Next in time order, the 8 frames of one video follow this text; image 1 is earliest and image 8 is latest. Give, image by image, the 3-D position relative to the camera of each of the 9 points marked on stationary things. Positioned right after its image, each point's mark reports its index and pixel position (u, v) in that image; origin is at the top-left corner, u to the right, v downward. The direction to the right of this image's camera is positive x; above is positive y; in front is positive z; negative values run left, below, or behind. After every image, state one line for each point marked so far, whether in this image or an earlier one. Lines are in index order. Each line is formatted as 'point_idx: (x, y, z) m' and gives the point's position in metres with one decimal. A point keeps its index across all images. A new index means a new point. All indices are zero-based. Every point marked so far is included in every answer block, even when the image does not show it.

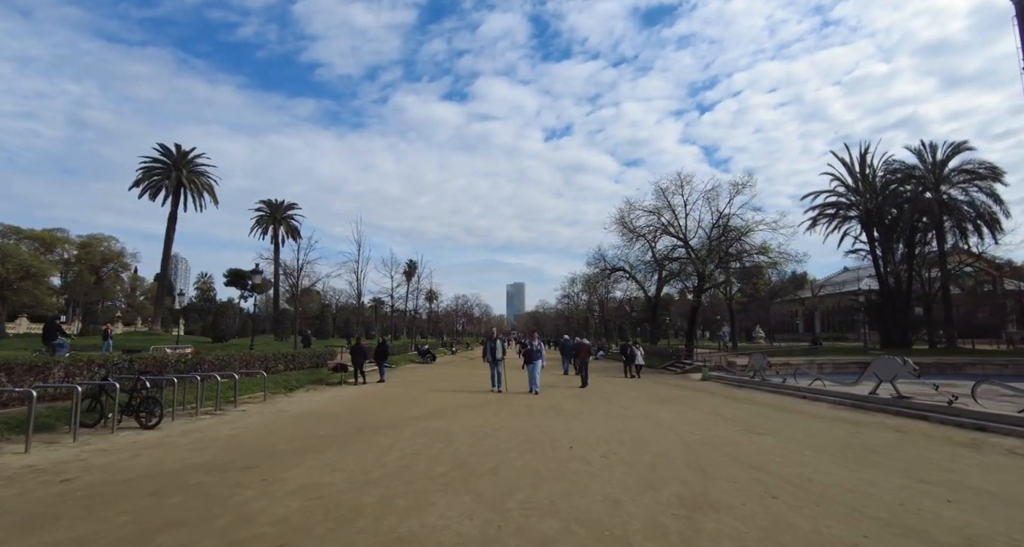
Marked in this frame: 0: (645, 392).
0: (+4.3, -4.0, +17.2) m
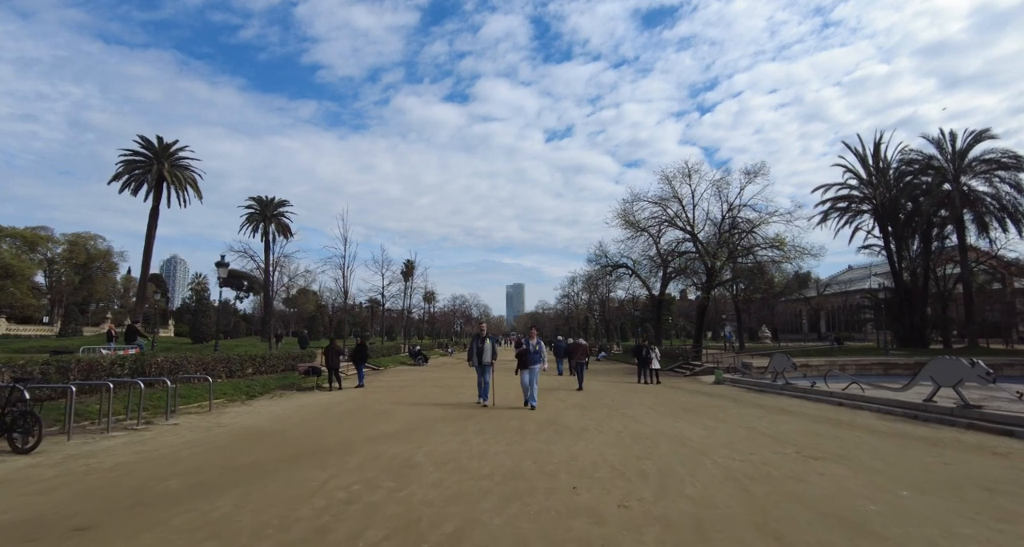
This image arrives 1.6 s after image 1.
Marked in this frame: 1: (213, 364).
0: (+4.1, -3.6, +15.0) m
1: (-10.4, -3.2, +18.0) m
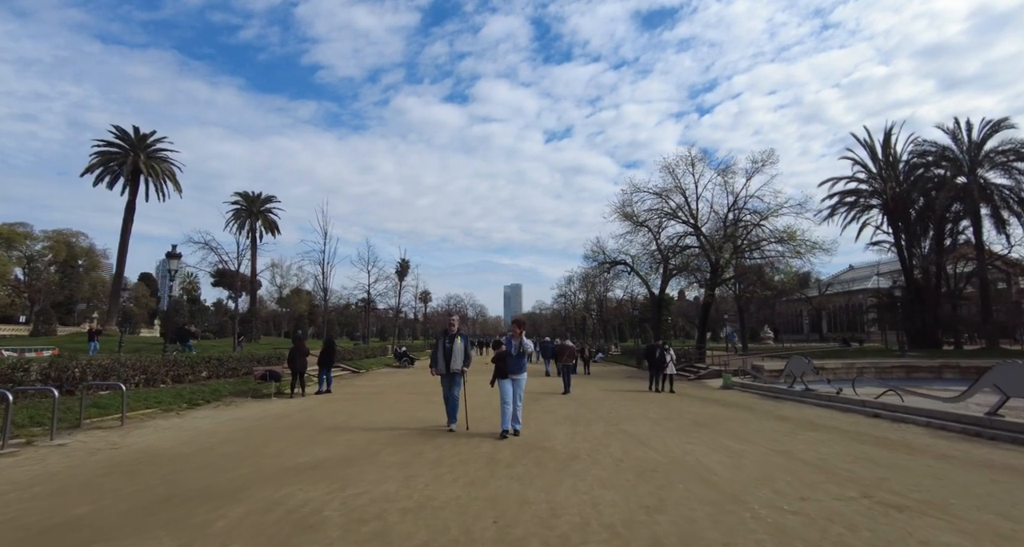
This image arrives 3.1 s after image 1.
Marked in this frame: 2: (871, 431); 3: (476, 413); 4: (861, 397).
0: (+3.7, -3.4, +12.8) m
1: (-10.9, -2.9, +15.8) m
2: (+7.2, -3.2, +10.5) m
3: (-0.8, -3.1, +11.5) m
4: (+10.1, -3.6, +15.0) m
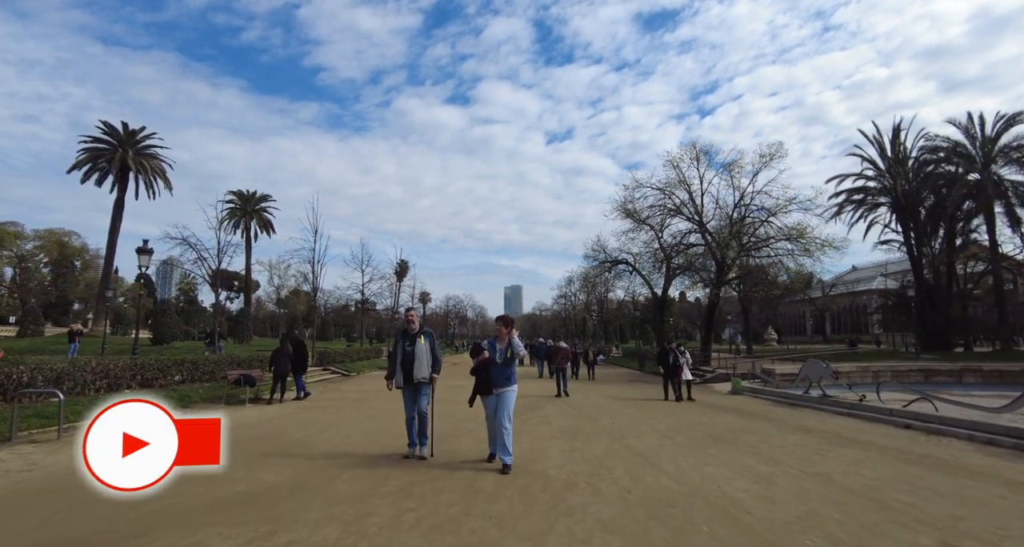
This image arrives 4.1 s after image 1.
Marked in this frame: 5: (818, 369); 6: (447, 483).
0: (+3.5, -3.3, +11.5) m
1: (-11.0, -2.8, +14.6) m
2: (+7.0, -3.1, +9.2) m
3: (-1.0, -3.0, +10.3) m
4: (+9.9, -3.5, +13.7) m
5: (+10.0, -3.1, +16.9) m
6: (-0.8, -2.4, +6.0) m
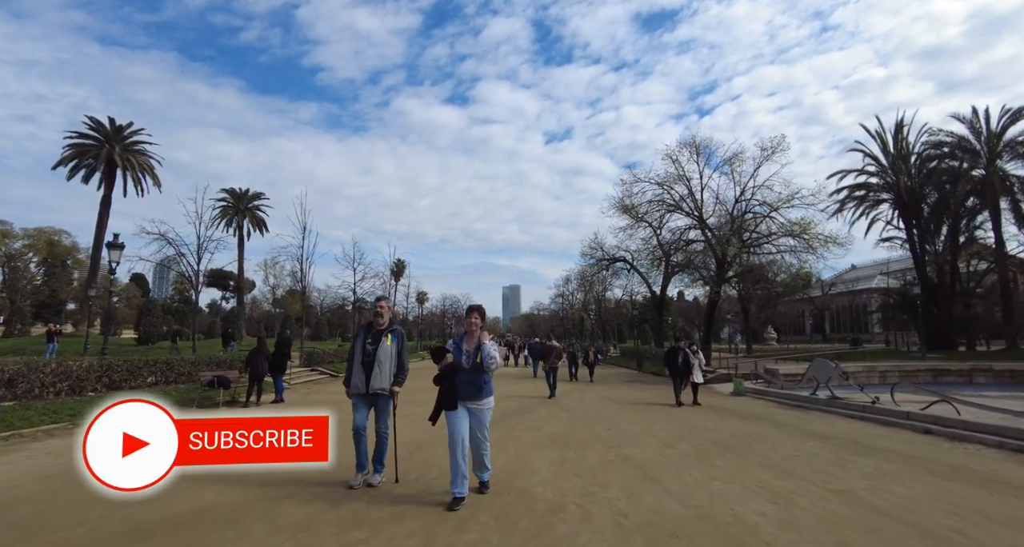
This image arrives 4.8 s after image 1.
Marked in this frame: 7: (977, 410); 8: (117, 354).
0: (+3.2, -3.1, +10.7) m
1: (-11.3, -2.7, +13.7) m
2: (+6.8, -2.9, +8.3) m
3: (-1.2, -2.9, +9.4) m
4: (+9.7, -3.3, +12.8) m
5: (+9.7, -3.0, +16.1) m
6: (-1.0, -2.3, +5.1) m
7: (+10.5, -3.1, +11.7) m
8: (-14.8, -3.0, +19.5) m
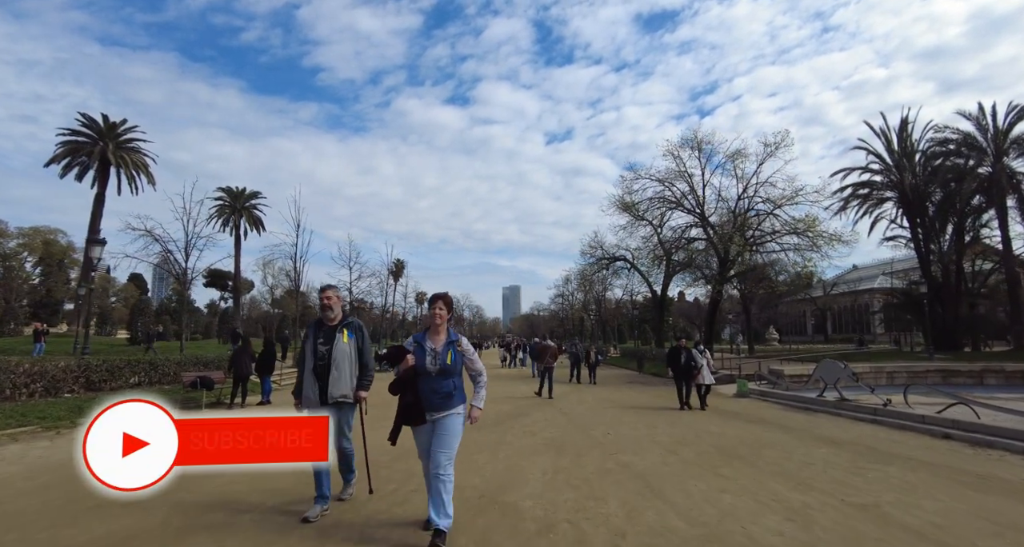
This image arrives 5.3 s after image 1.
0: (+3.1, -3.0, +10.1) m
1: (-11.4, -2.6, +13.1) m
2: (+6.7, -2.8, +7.7) m
3: (-1.4, -2.8, +8.8) m
4: (+9.5, -3.2, +12.2) m
5: (+9.6, -2.9, +15.5) m
6: (-1.1, -2.2, +4.5) m
7: (+10.4, -3.0, +11.1) m
8: (-15.0, -2.9, +18.9) m
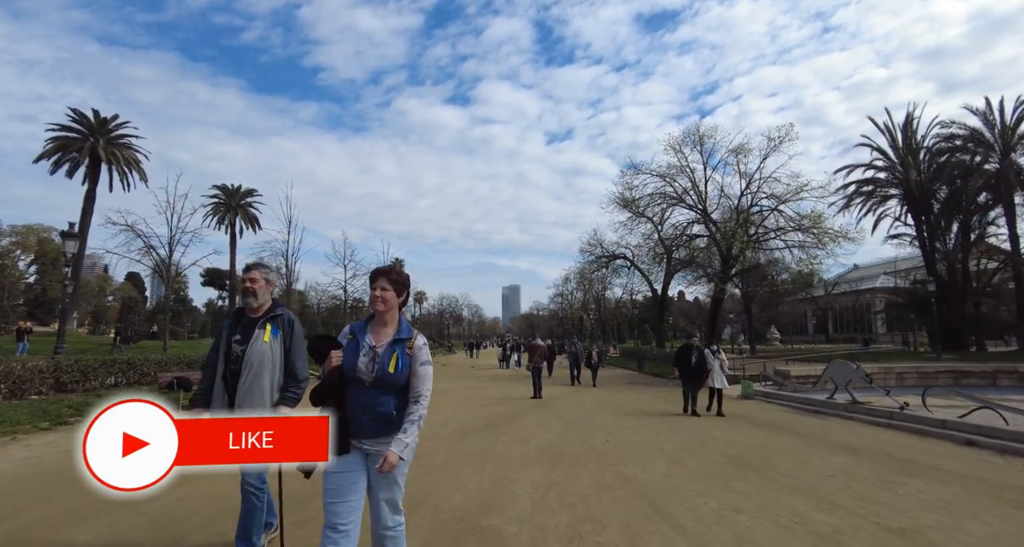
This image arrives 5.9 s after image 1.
0: (+2.9, -2.9, +9.3) m
1: (-11.6, -2.5, +12.3) m
2: (+6.5, -2.7, +7.0) m
3: (-1.5, -2.7, +8.0) m
4: (+9.4, -3.1, +11.5) m
5: (+9.5, -2.8, +14.7) m
6: (-1.3, -2.1, +3.8) m
7: (+10.2, -2.9, +10.3) m
8: (-15.1, -2.8, +18.2) m
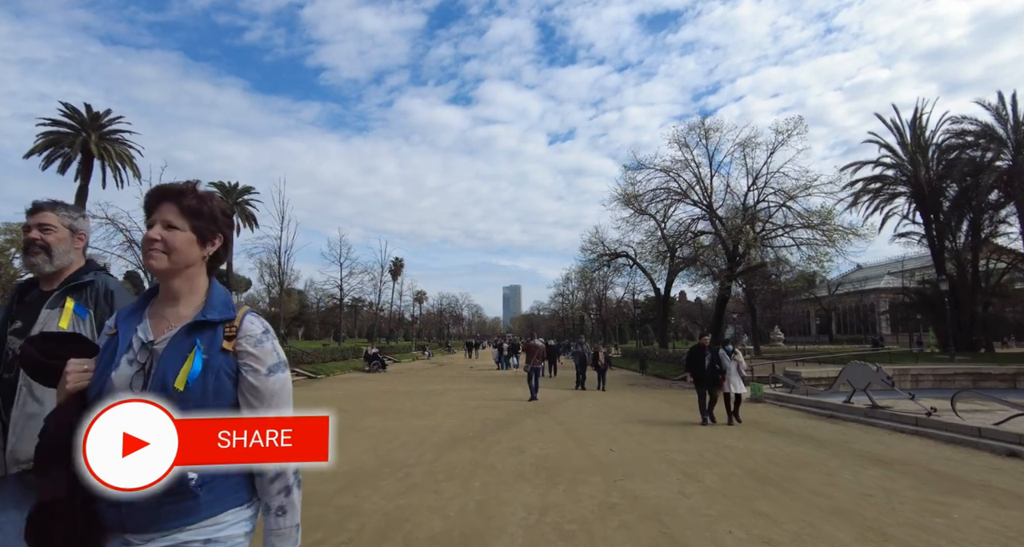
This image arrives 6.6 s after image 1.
0: (+2.9, -2.8, +8.4) m
1: (-11.7, -2.3, +11.5) m
2: (+6.4, -2.6, +6.1) m
3: (-1.6, -2.5, +7.2) m
4: (+9.3, -3.0, +10.6) m
5: (+9.4, -2.7, +13.8) m
6: (-1.4, -1.9, +2.9) m
7: (+10.1, -2.8, +9.5) m
8: (-15.2, -2.7, +17.3) m
